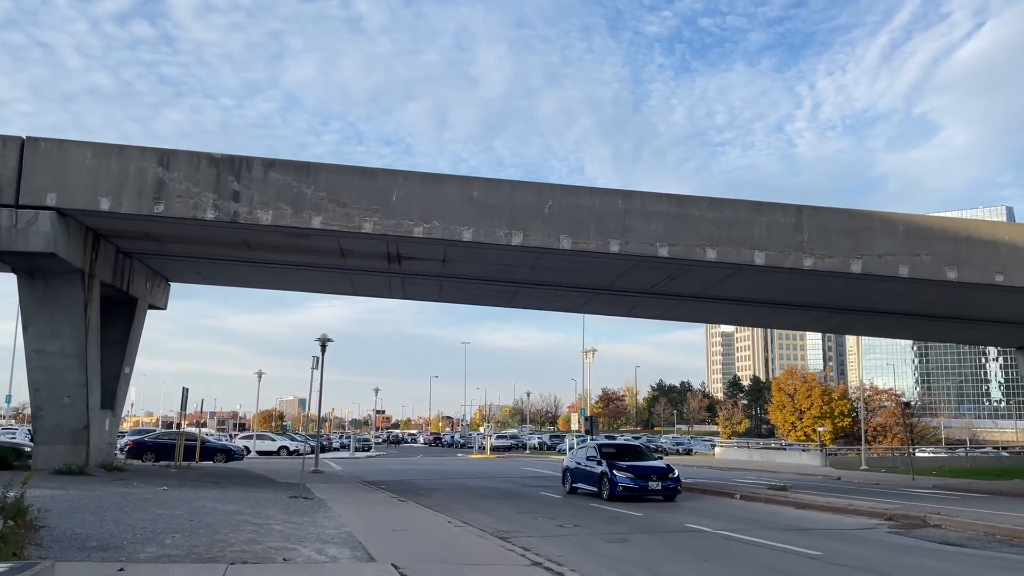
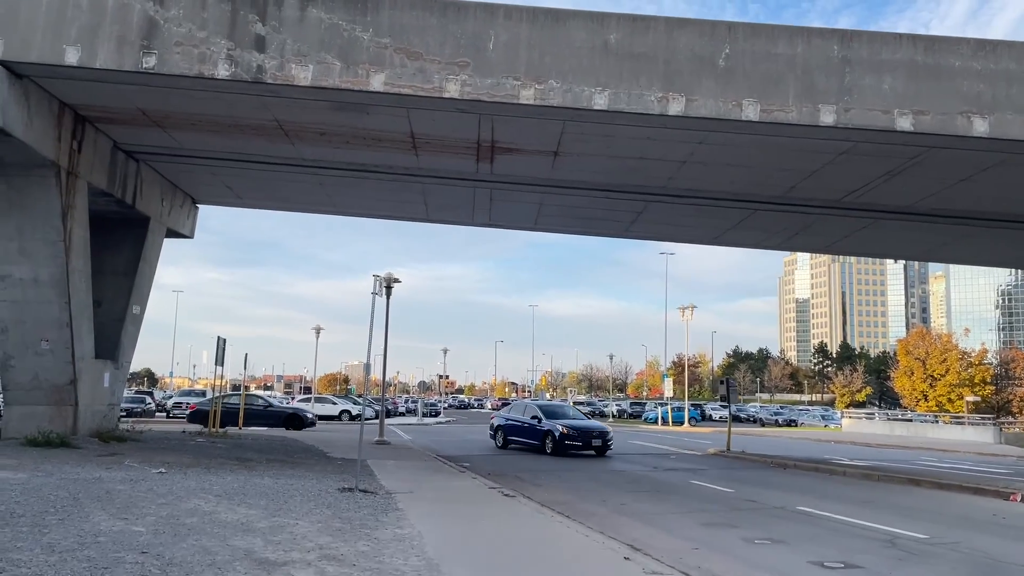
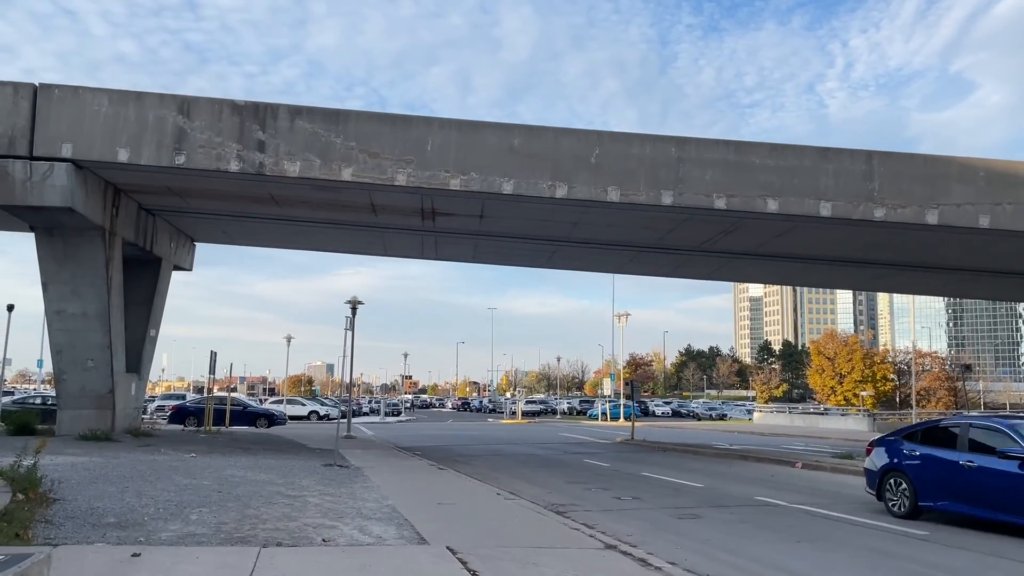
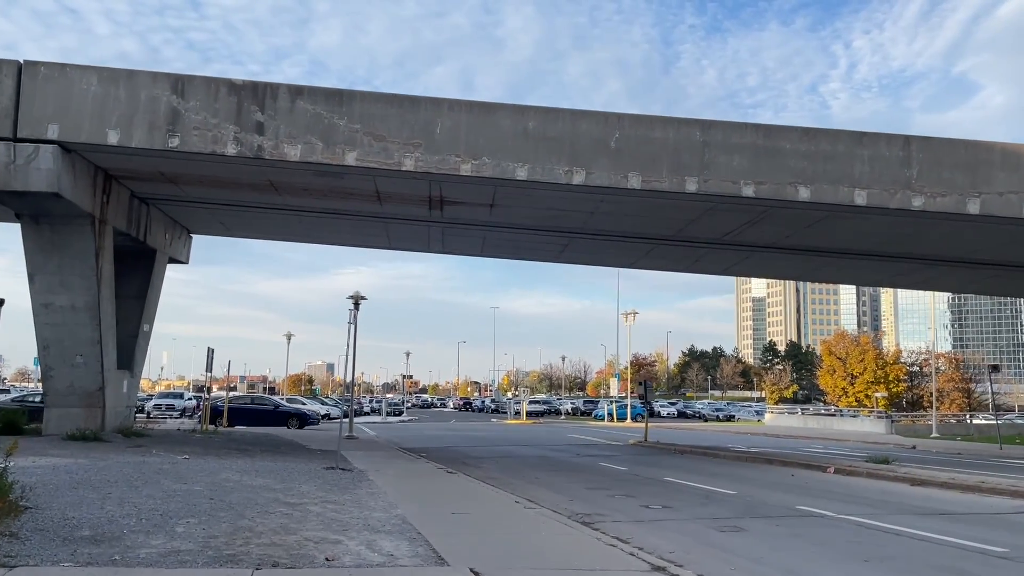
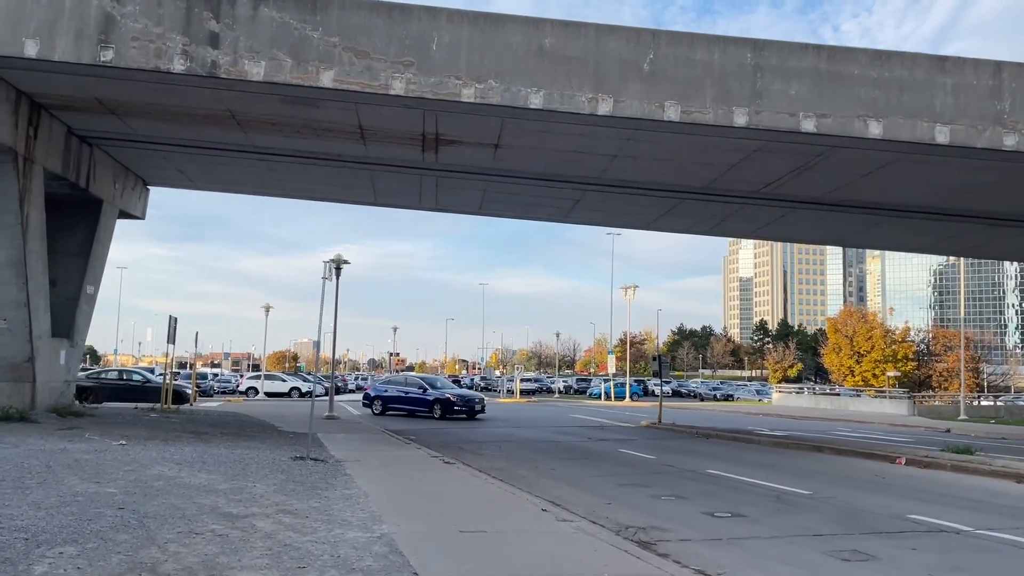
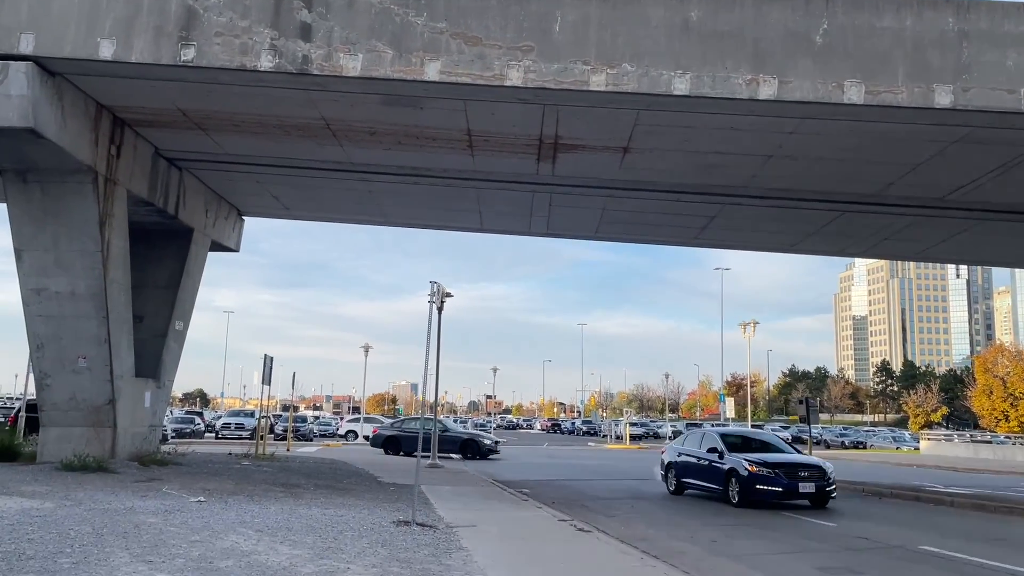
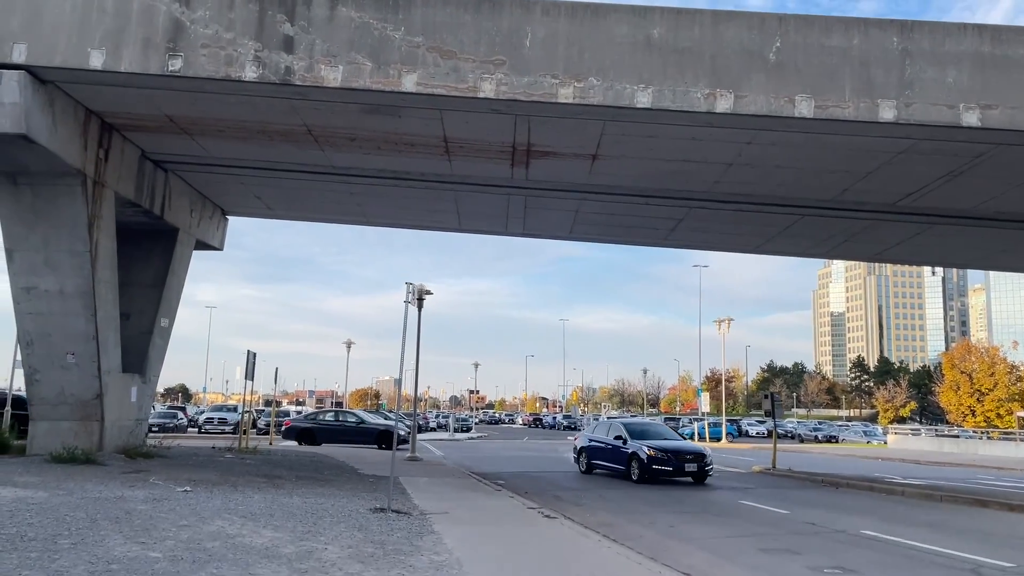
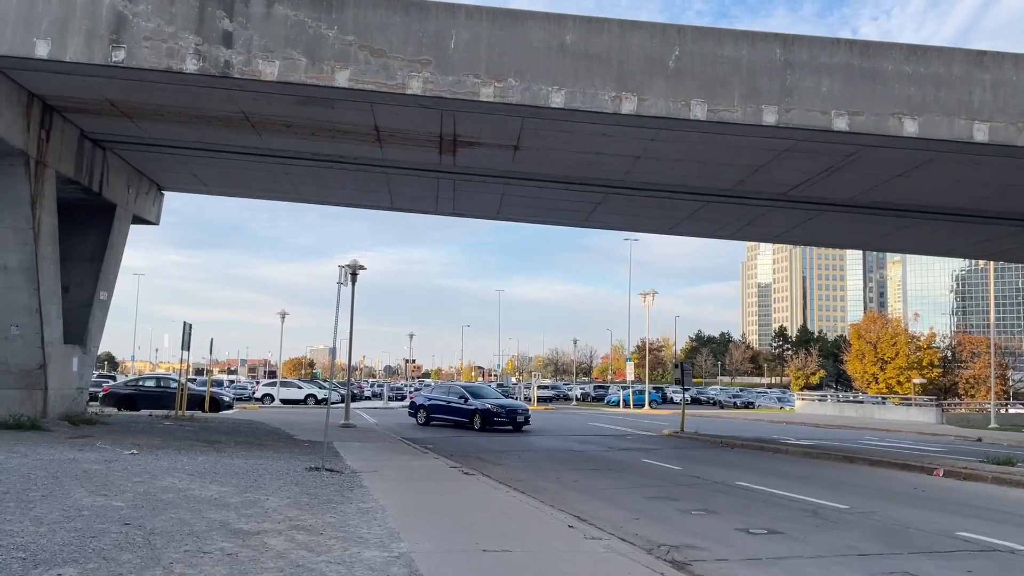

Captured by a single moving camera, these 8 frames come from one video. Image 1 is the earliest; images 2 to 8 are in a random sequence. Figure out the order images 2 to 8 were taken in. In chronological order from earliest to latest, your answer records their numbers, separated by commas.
3, 4, 5, 8, 2, 7, 6
